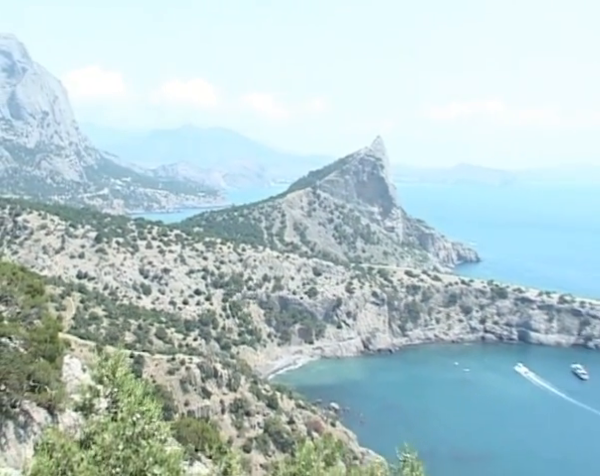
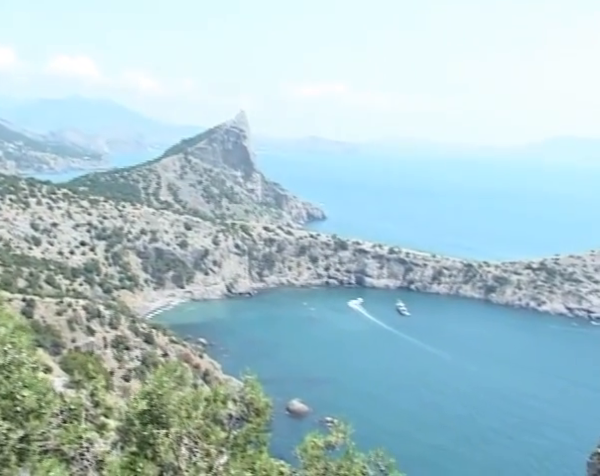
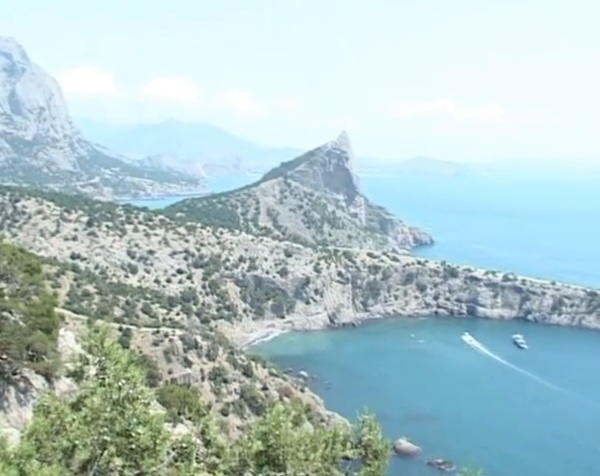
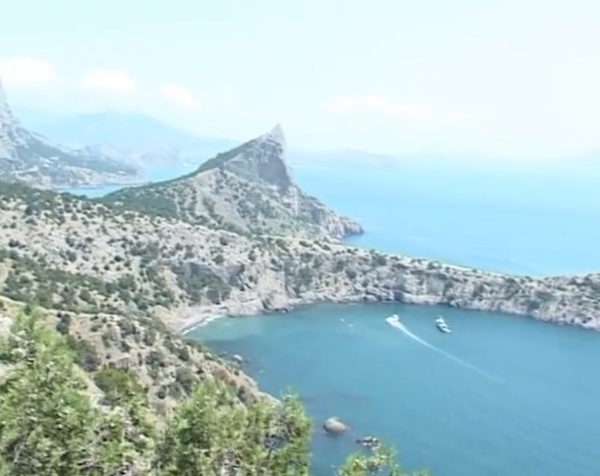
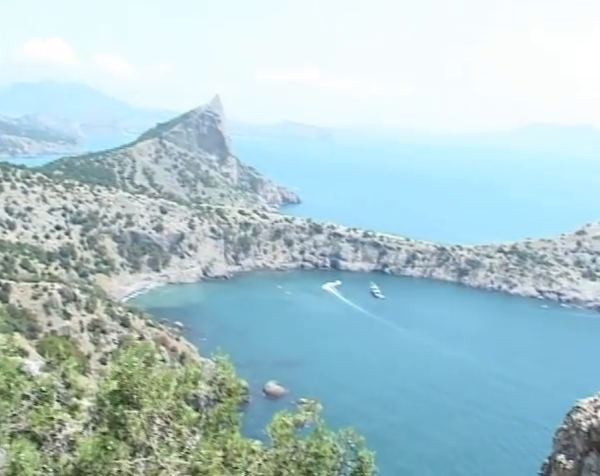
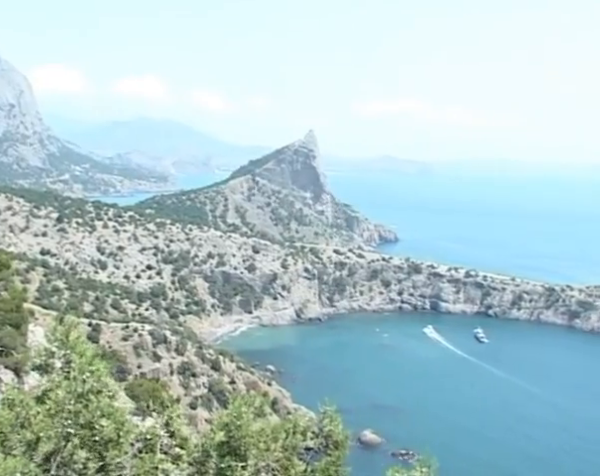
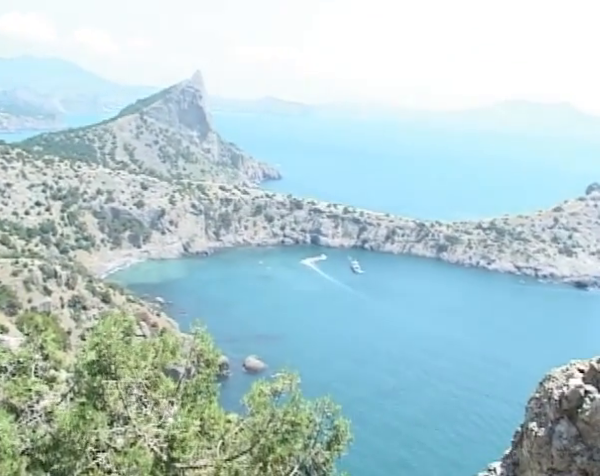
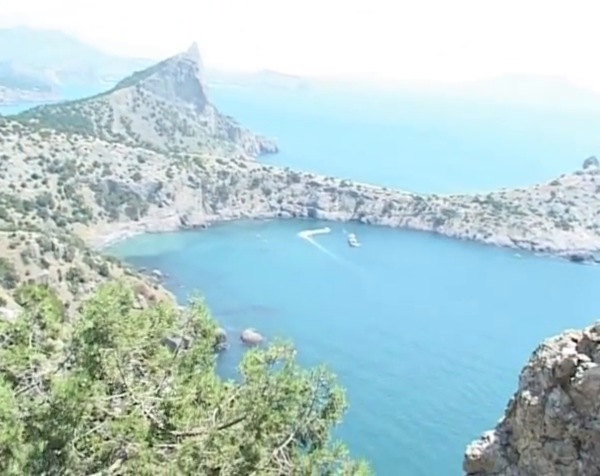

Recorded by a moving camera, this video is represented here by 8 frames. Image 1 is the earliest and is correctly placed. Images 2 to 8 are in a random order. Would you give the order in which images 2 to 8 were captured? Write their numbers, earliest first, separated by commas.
3, 6, 4, 2, 5, 7, 8
